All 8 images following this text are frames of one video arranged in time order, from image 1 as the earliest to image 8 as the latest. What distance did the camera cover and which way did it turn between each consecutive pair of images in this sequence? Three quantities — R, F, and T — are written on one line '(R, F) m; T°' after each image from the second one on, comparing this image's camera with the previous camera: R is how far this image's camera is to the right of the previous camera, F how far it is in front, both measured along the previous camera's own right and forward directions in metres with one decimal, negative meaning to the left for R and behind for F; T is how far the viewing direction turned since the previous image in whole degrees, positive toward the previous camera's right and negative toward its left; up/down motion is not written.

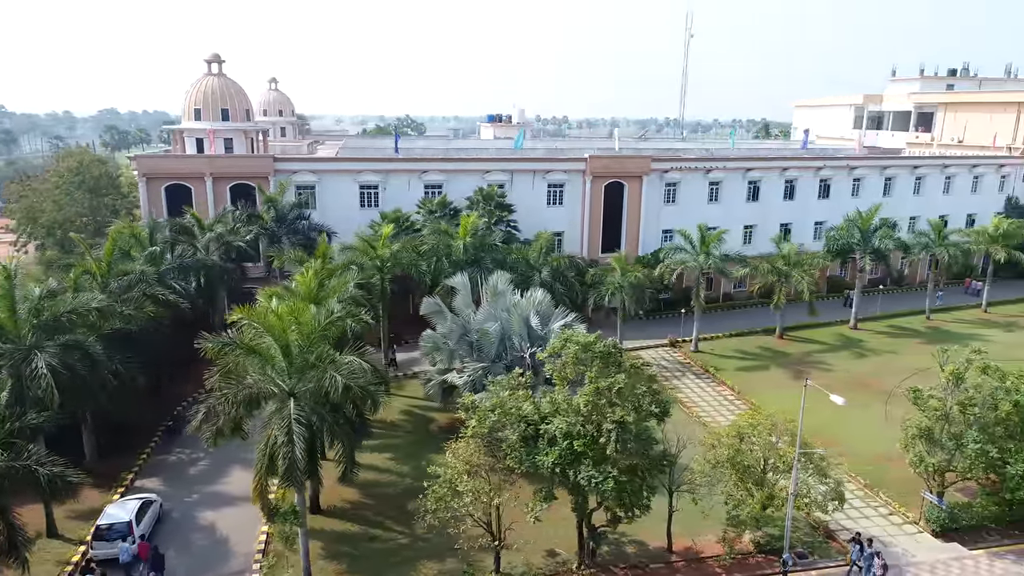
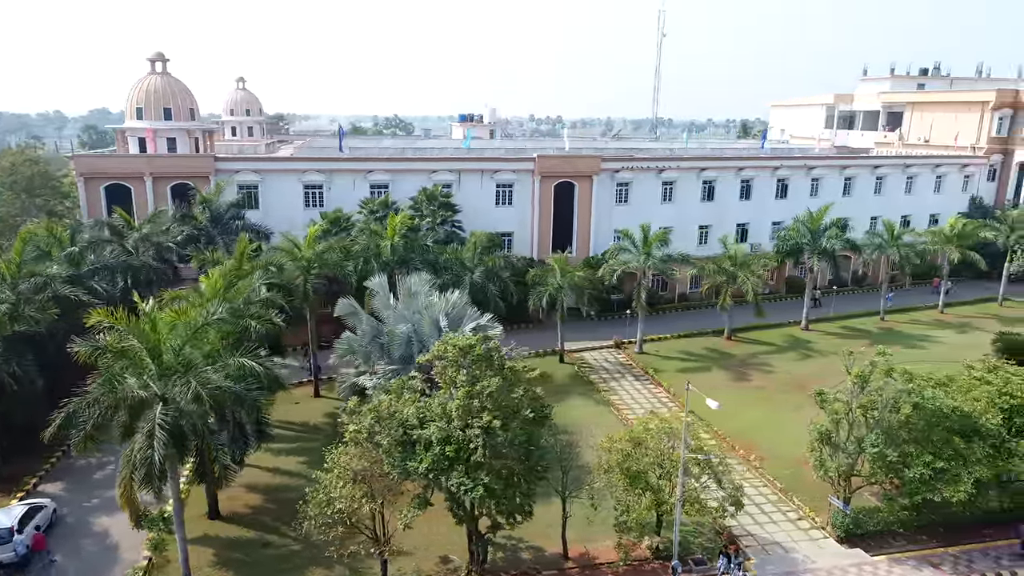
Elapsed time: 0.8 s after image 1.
(+2.3, +0.3) m; 0°
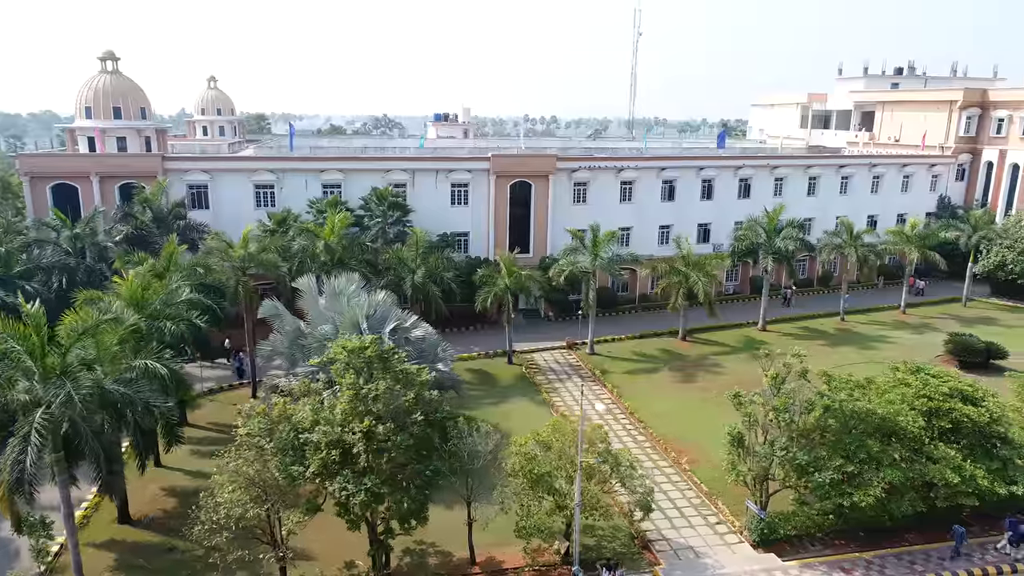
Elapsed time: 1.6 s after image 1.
(+1.9, +0.2) m; 0°
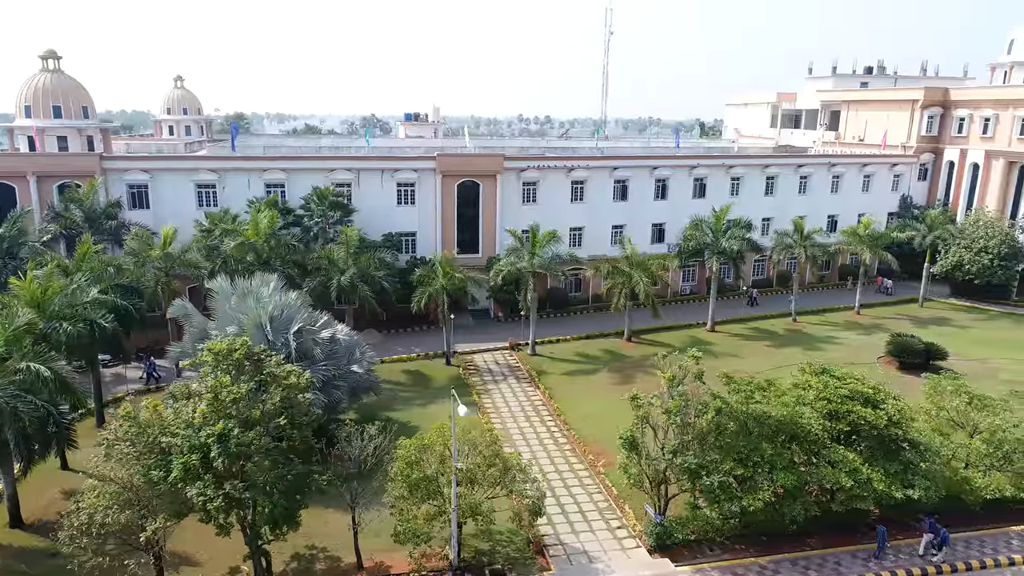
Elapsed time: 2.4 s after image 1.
(+2.3, +0.2) m; 0°
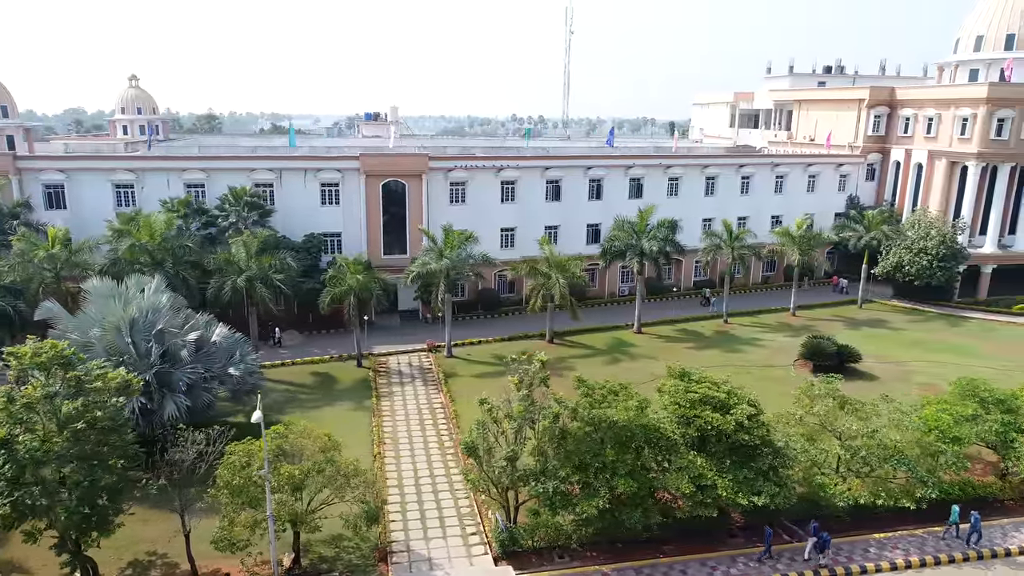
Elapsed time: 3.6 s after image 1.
(+3.3, +0.3) m; 0°
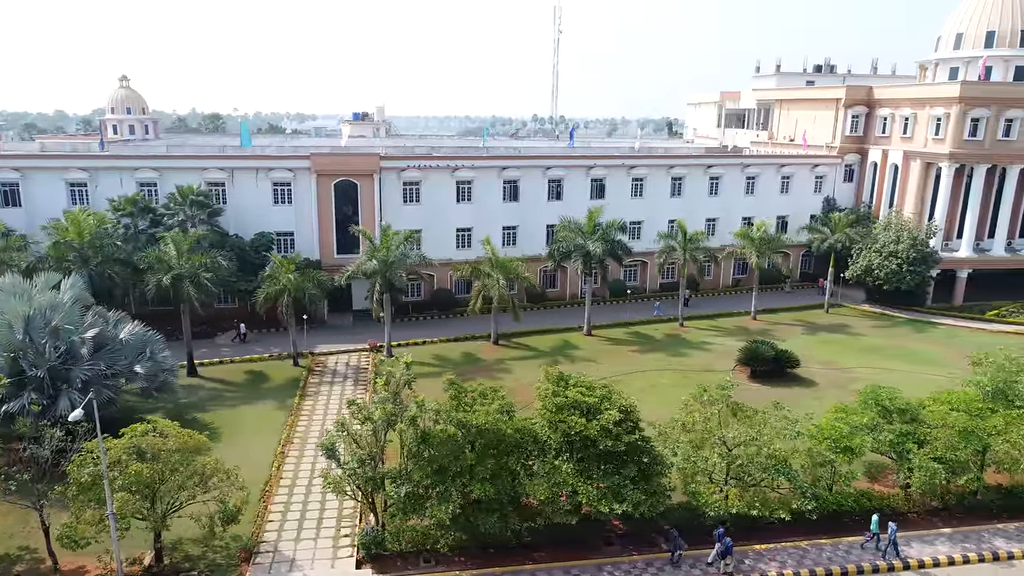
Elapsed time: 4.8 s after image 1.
(+3.4, +0.3) m; -2°
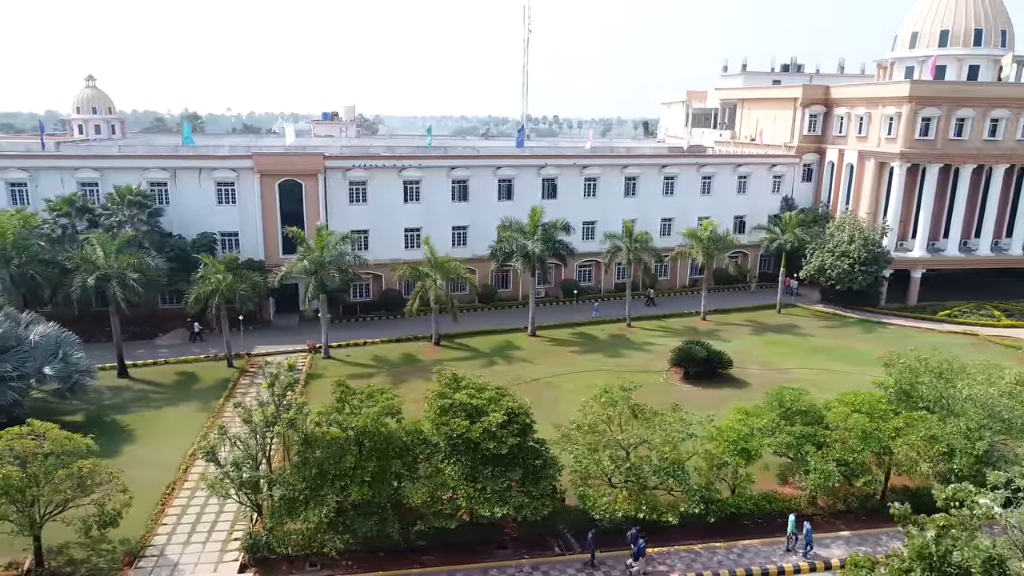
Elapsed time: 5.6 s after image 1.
(+2.3, +0.2) m; 0°
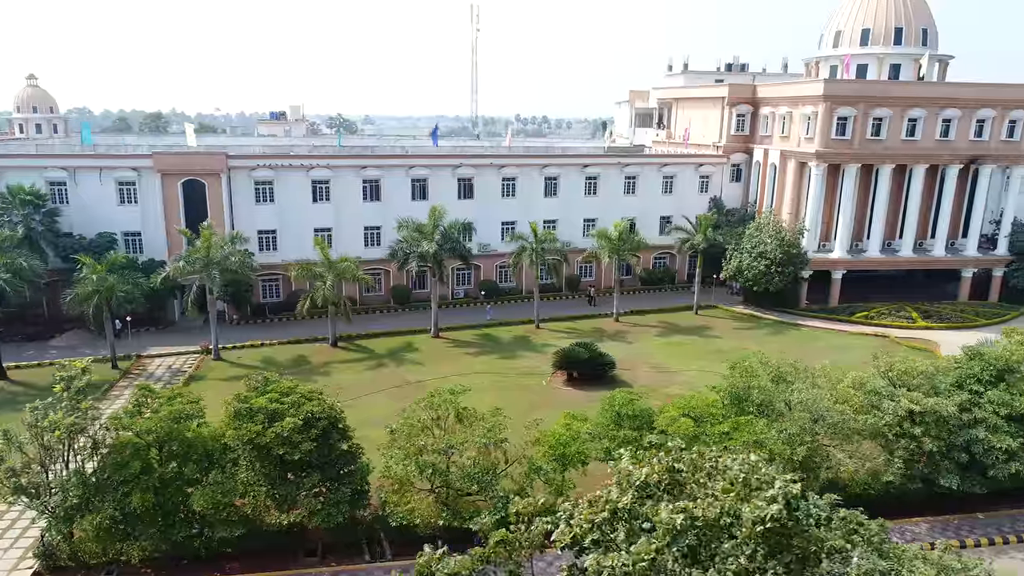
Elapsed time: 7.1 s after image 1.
(+4.0, +0.3) m; 0°
